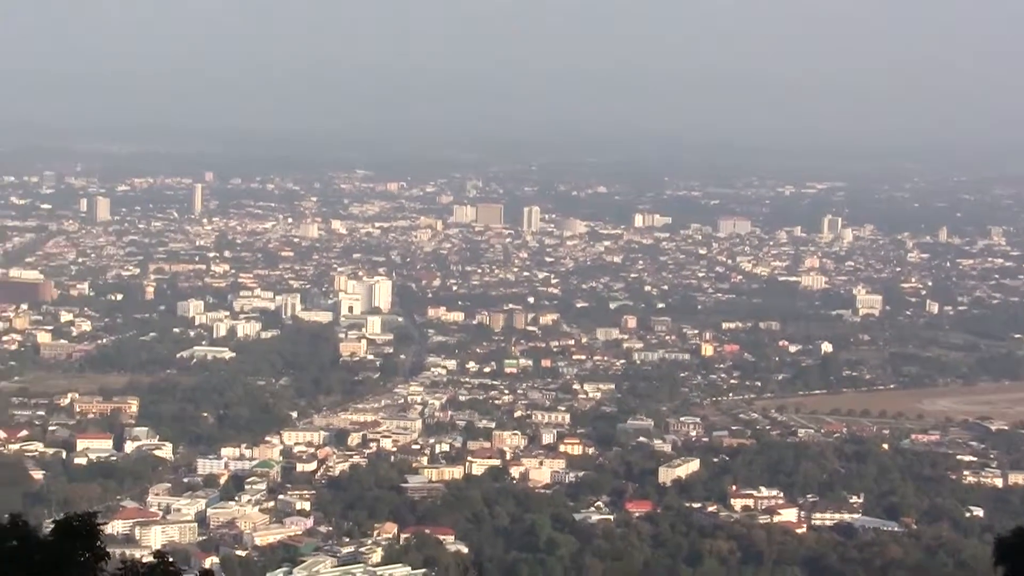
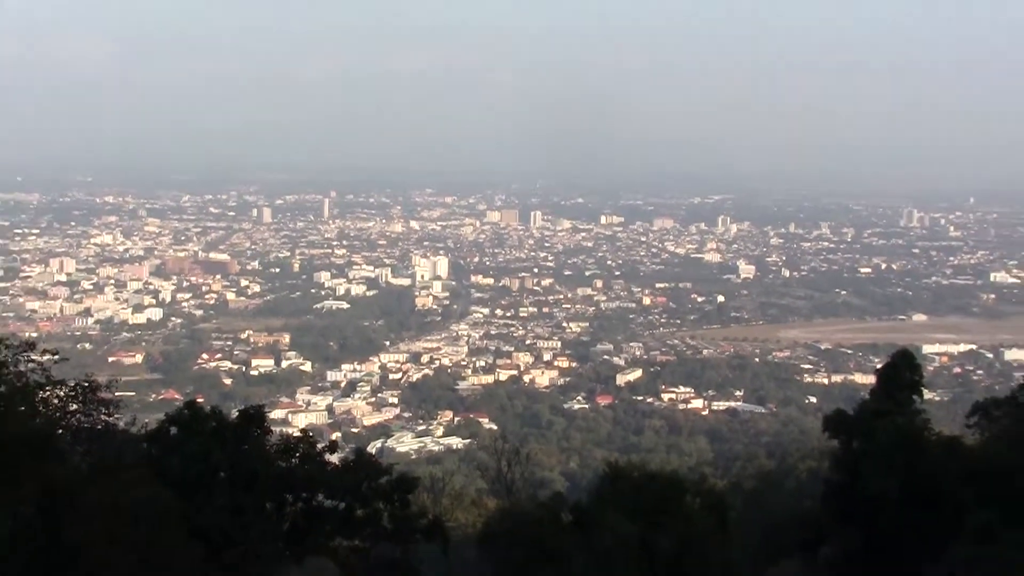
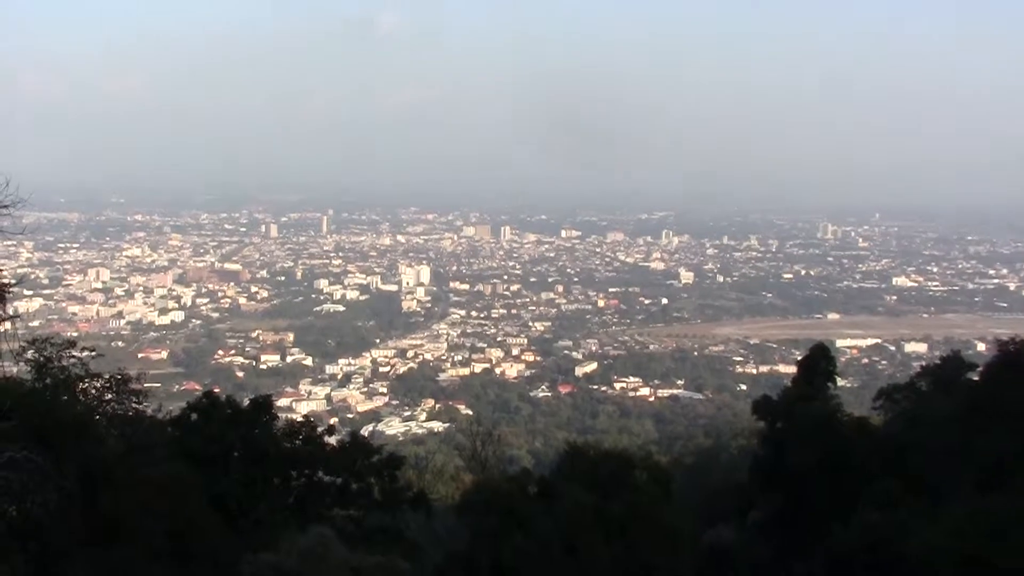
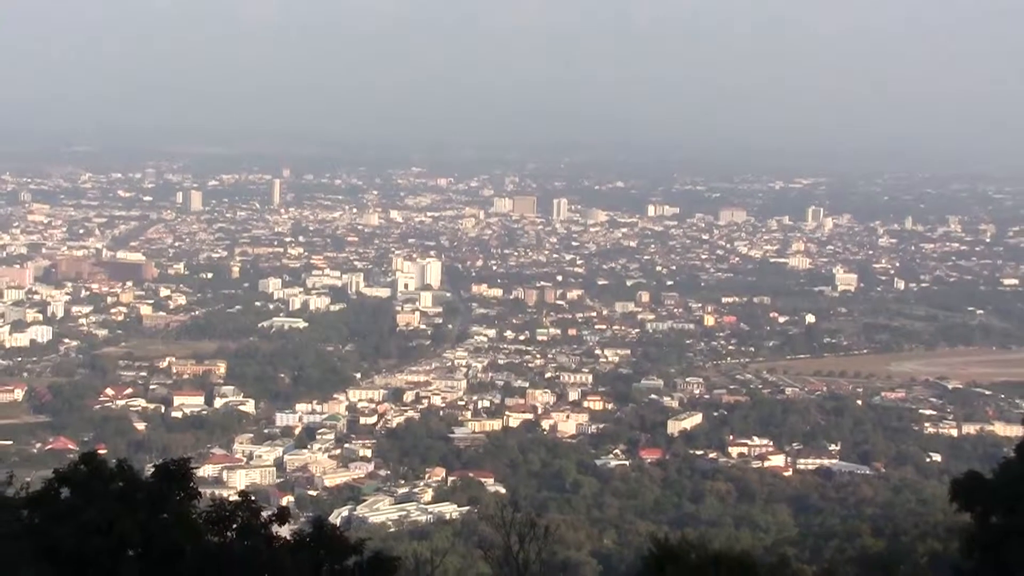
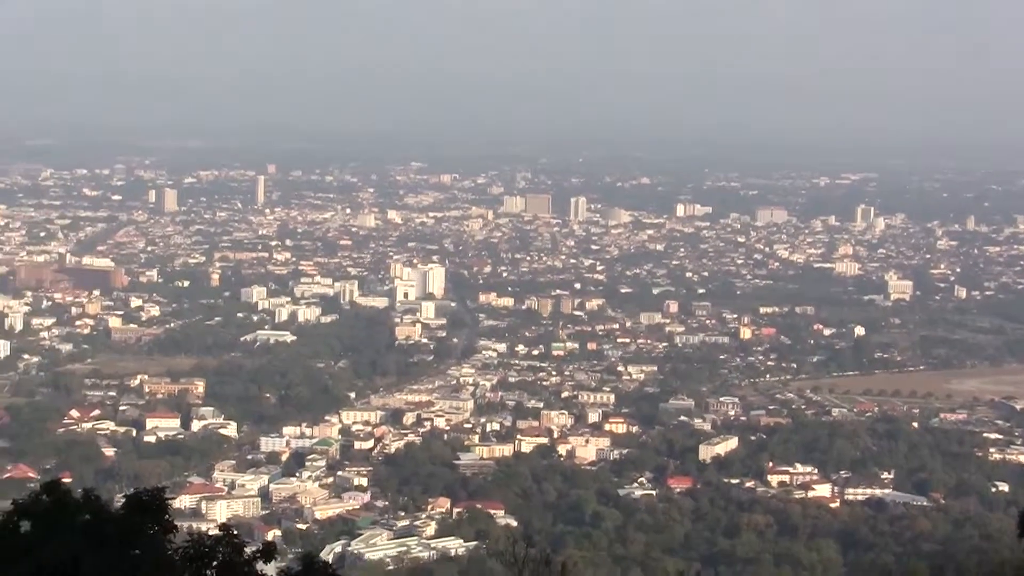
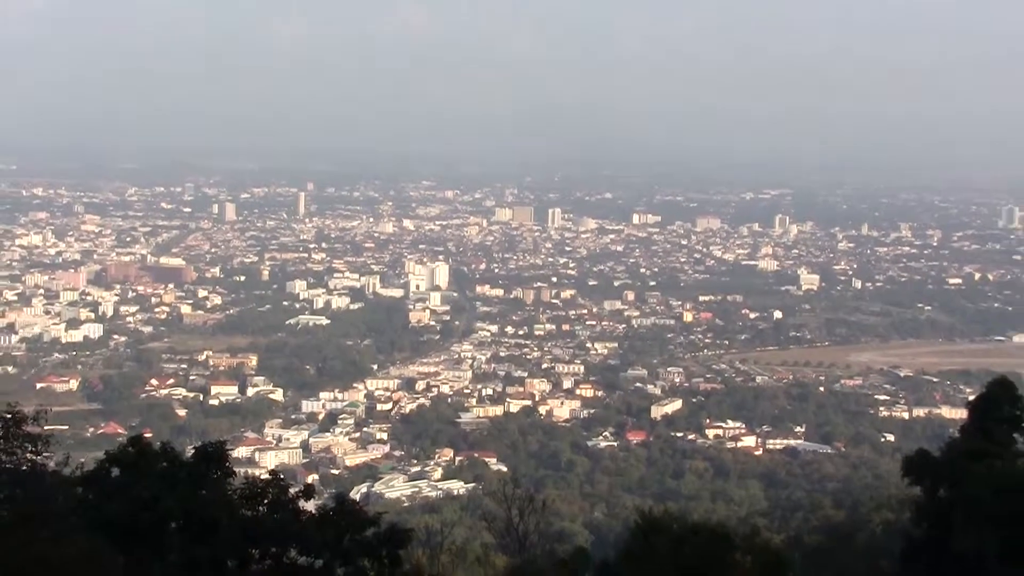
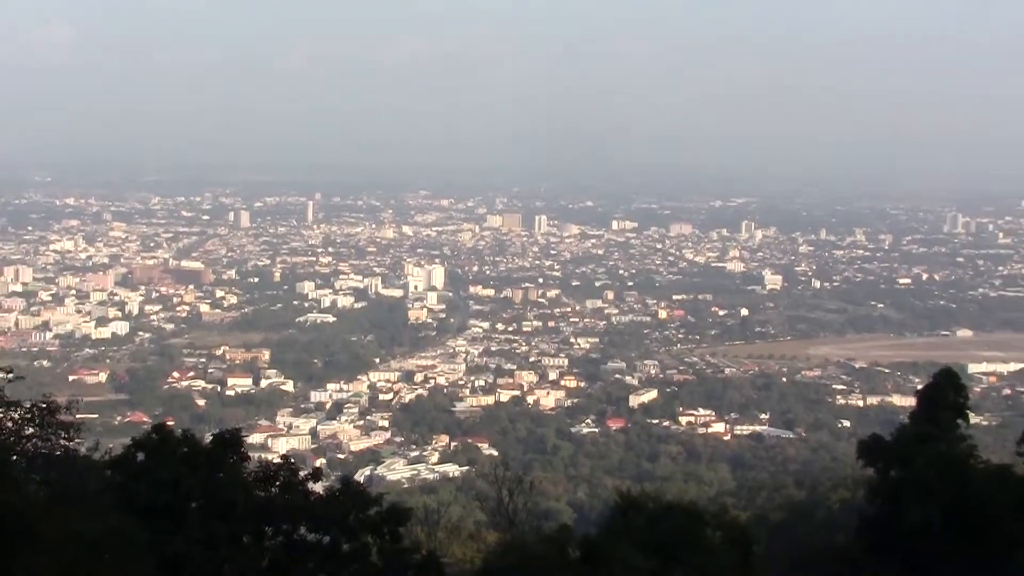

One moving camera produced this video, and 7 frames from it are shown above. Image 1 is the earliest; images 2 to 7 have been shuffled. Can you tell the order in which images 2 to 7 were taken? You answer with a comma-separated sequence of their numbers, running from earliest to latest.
5, 4, 6, 7, 2, 3
